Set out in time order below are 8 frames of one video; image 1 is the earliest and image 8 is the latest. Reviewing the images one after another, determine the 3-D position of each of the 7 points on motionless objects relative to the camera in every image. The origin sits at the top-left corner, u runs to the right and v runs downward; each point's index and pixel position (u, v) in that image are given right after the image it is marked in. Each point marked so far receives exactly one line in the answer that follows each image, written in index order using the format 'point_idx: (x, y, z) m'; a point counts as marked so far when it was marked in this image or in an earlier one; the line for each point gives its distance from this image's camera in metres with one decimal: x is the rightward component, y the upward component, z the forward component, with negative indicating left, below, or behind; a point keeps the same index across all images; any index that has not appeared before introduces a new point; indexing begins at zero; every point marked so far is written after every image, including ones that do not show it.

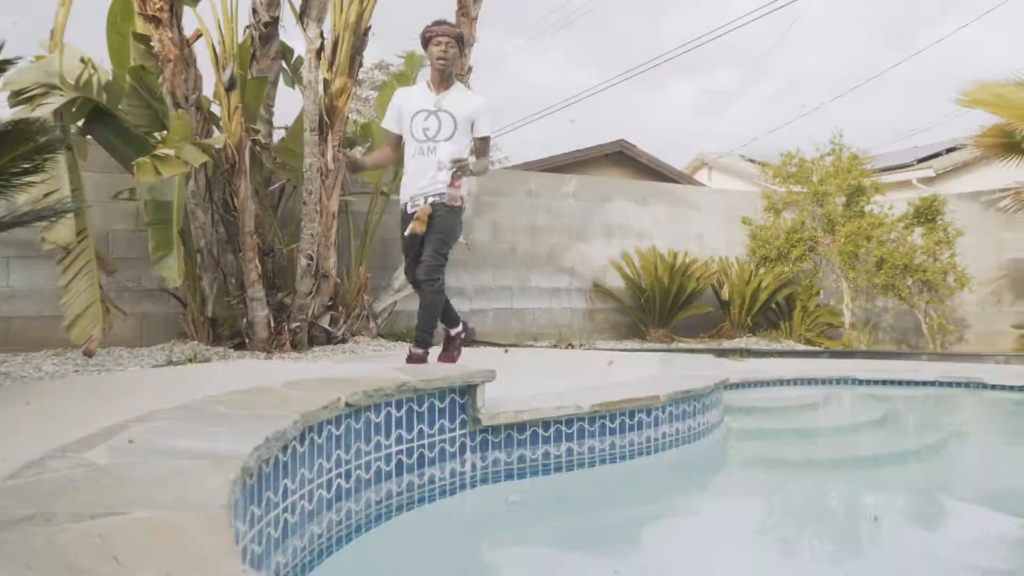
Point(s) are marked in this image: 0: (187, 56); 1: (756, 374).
0: (-1.9, +1.4, +4.9) m
1: (+1.7, -0.6, +5.6) m
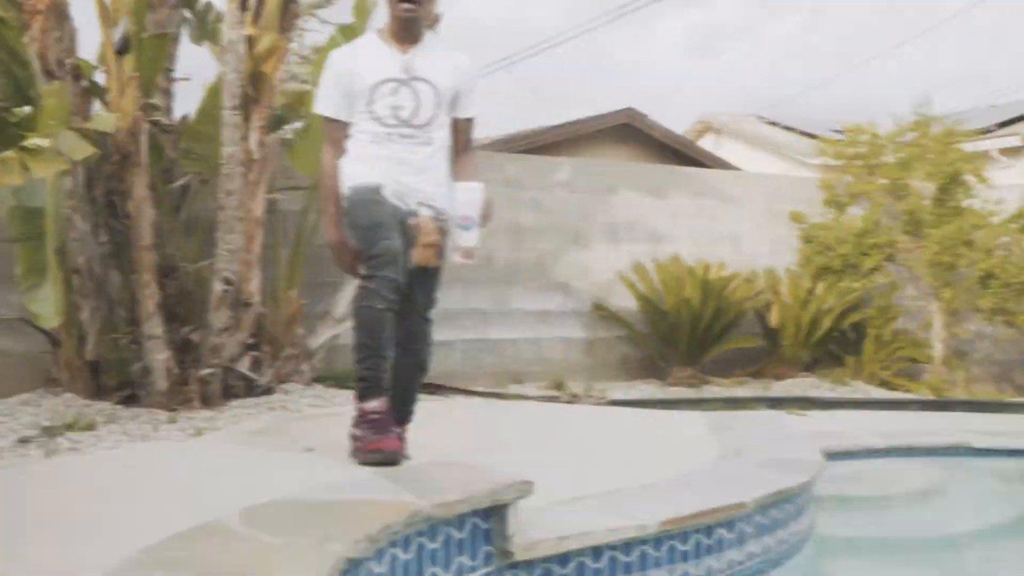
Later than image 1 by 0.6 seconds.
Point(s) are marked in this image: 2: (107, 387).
0: (-2.0, +1.2, +3.5) m
1: (+1.6, -0.7, +4.1) m
2: (-1.9, -0.5, +4.0) m
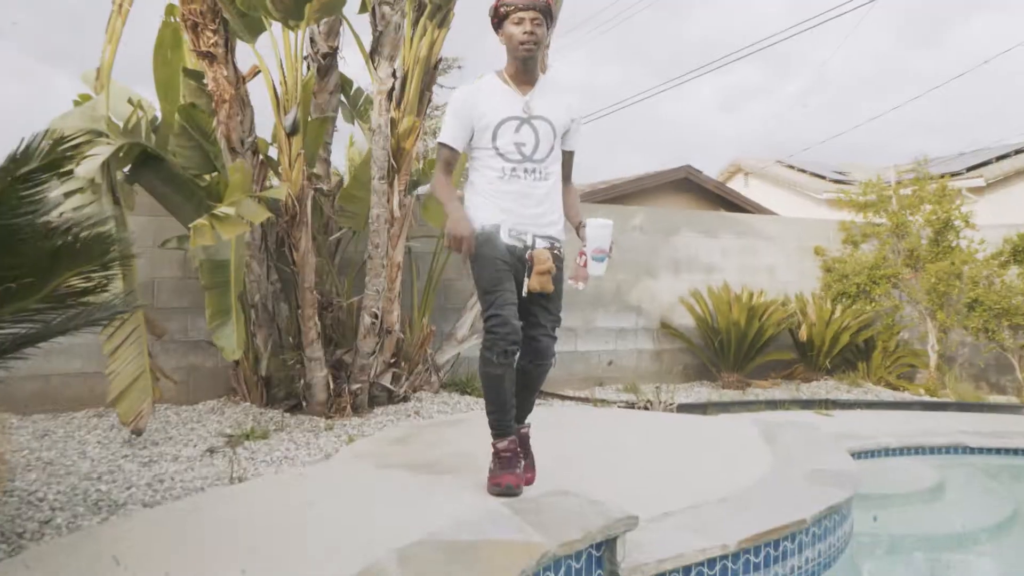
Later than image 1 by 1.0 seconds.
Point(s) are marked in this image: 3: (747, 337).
0: (-1.5, +1.0, +4.4) m
1: (+2.1, -0.9, +5.0) m
2: (-1.4, -0.7, +4.9) m
3: (+2.0, -0.4, +6.9) m
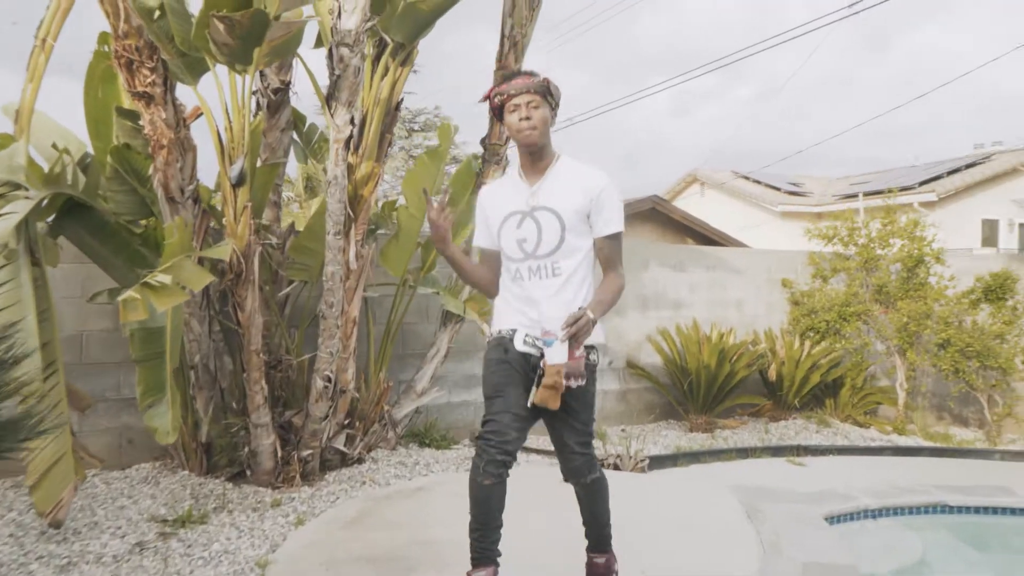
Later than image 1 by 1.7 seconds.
0: (-1.6, +0.7, +4.0) m
1: (+1.9, -1.3, +4.8) m
2: (-1.6, -1.0, +4.5) m
3: (+1.7, -0.7, +6.7) m
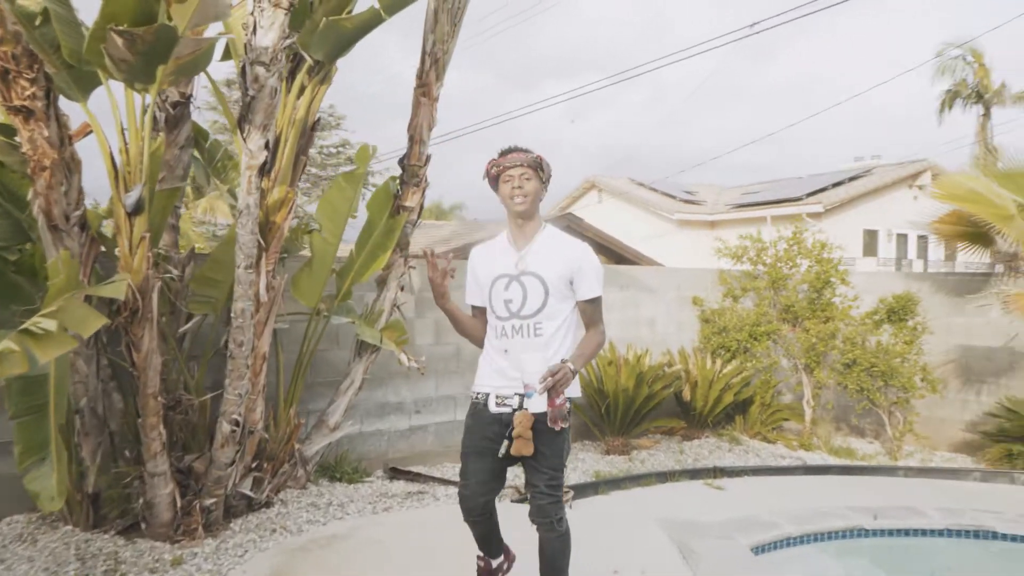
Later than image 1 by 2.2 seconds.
0: (-2.0, +0.6, +3.6) m
1: (+1.5, -1.4, +4.8) m
2: (-2.0, -1.1, +4.1) m
3: (+1.0, -0.9, +6.6) m
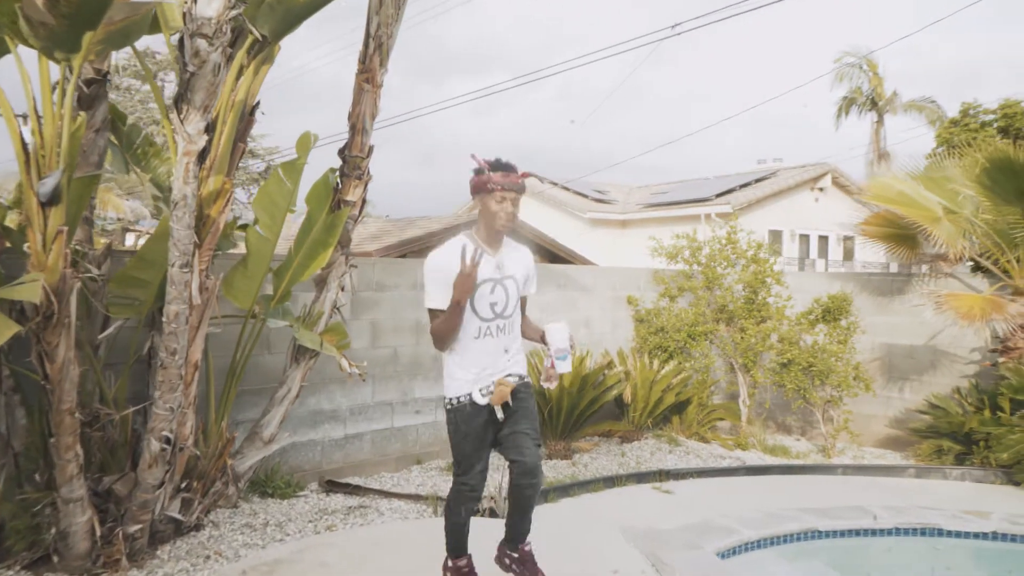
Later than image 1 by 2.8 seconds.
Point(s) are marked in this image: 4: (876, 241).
0: (-2.1, +0.6, +3.1) m
1: (+1.2, -1.4, +4.7) m
2: (-2.2, -1.2, +3.6) m
3: (+0.5, -0.9, +6.4) m
4: (+3.5, +0.4, +7.8) m
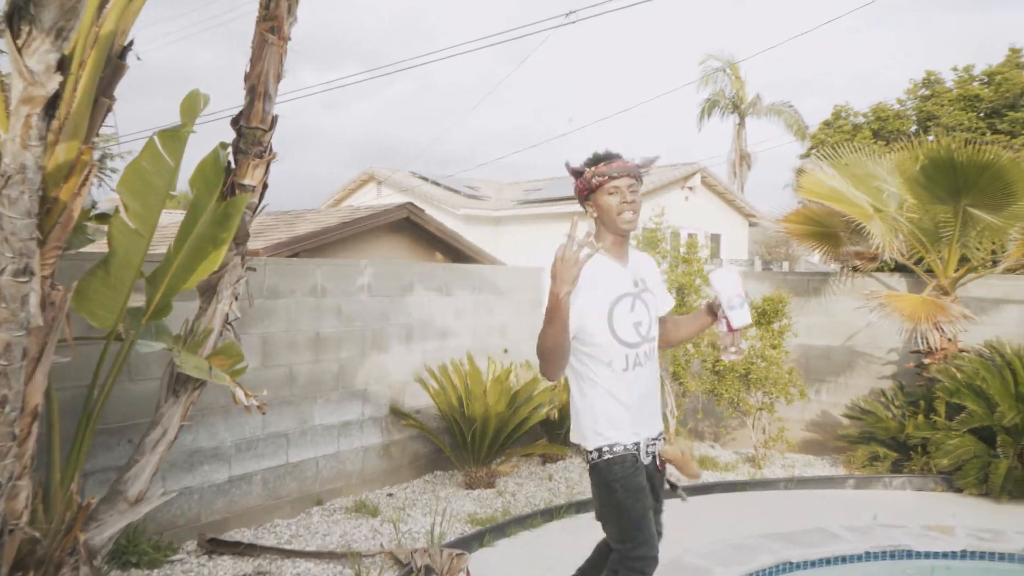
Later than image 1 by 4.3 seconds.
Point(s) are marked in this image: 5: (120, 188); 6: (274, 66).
0: (-2.0, +0.5, +1.9) m
1: (+0.9, -1.5, +4.1) m
2: (-2.2, -1.2, +2.3) m
3: (-0.1, -0.9, +5.6) m
4: (+2.6, +0.4, +7.4) m
5: (-1.5, +0.4, +3.1) m
6: (-1.1, +1.0, +3.7) m
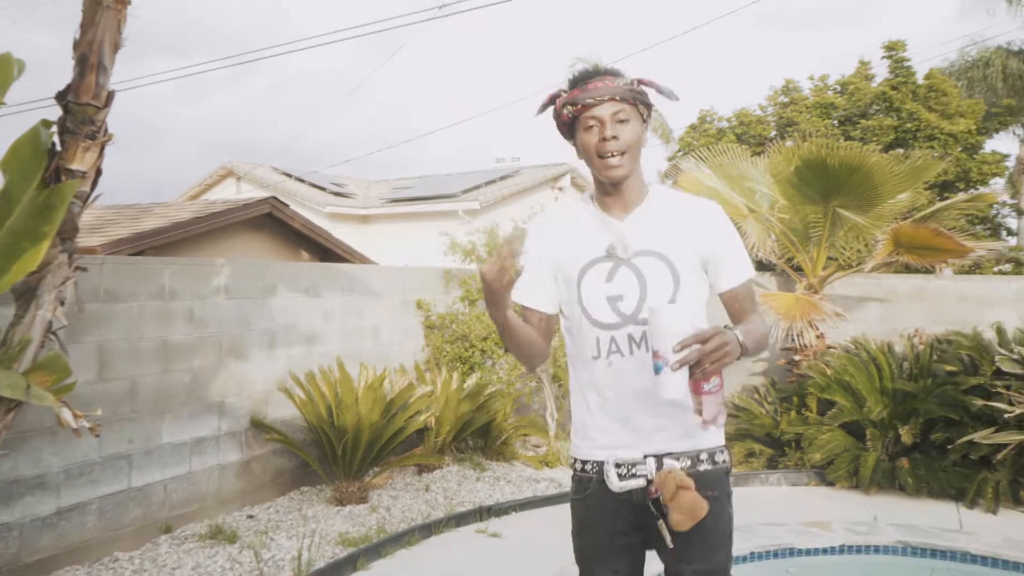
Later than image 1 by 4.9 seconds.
0: (-2.2, +0.5, +1.2) m
1: (+0.3, -1.5, +3.8) m
2: (-2.5, -1.2, +1.7) m
3: (-0.9, -0.9, +5.2) m
4: (+1.5, +0.5, +7.5) m
5: (-1.8, +0.4, +2.5) m
6: (-1.6, +1.0, +3.2) m
